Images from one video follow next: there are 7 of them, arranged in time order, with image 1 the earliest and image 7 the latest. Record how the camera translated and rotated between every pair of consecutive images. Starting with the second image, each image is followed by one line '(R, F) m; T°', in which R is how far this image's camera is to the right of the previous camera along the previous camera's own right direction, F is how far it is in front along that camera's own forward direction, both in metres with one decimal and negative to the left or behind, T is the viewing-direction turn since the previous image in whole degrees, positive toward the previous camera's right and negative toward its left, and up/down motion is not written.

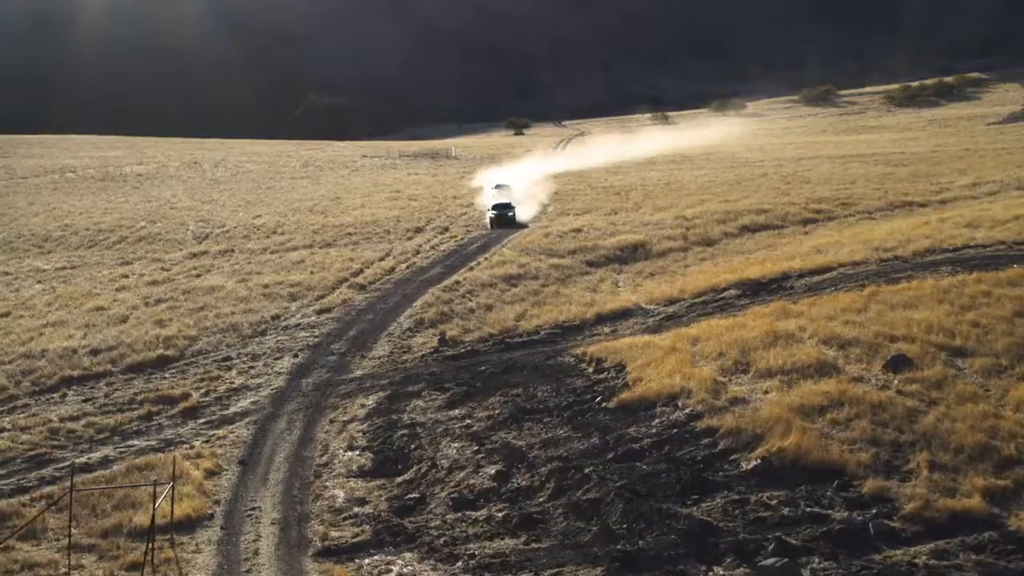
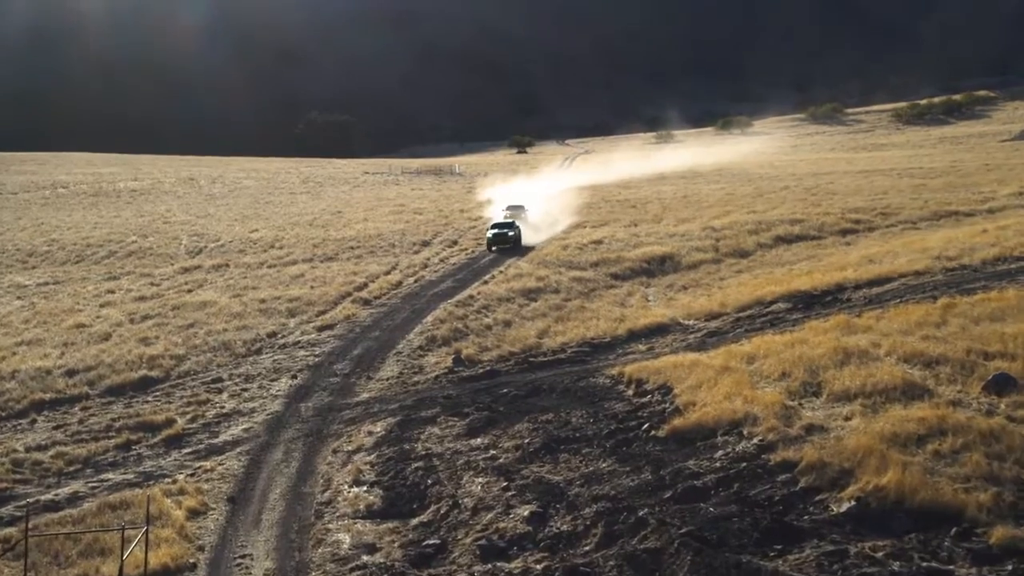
(-0.3, +2.9) m; 0°
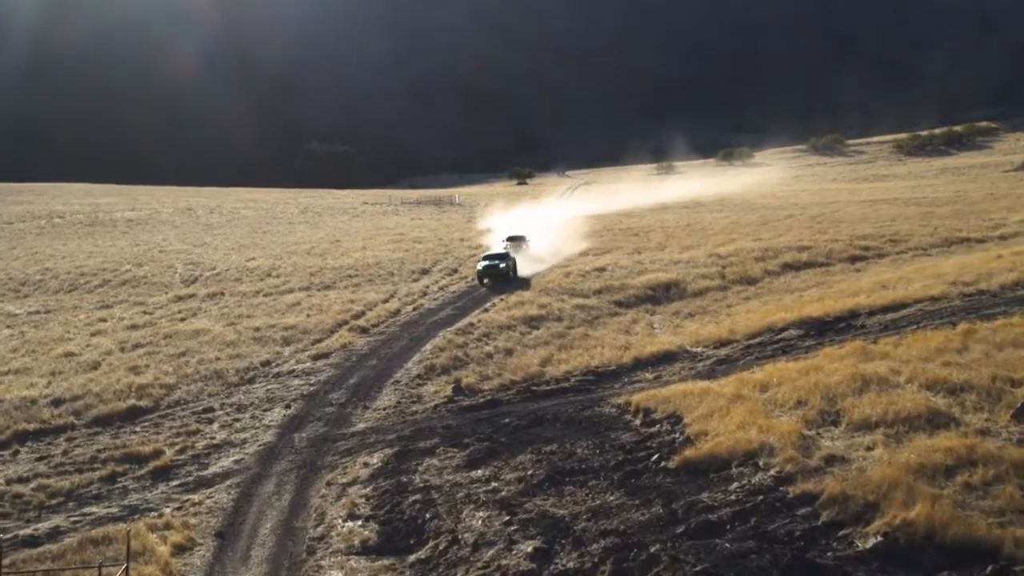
(0.0, +0.9) m; 0°
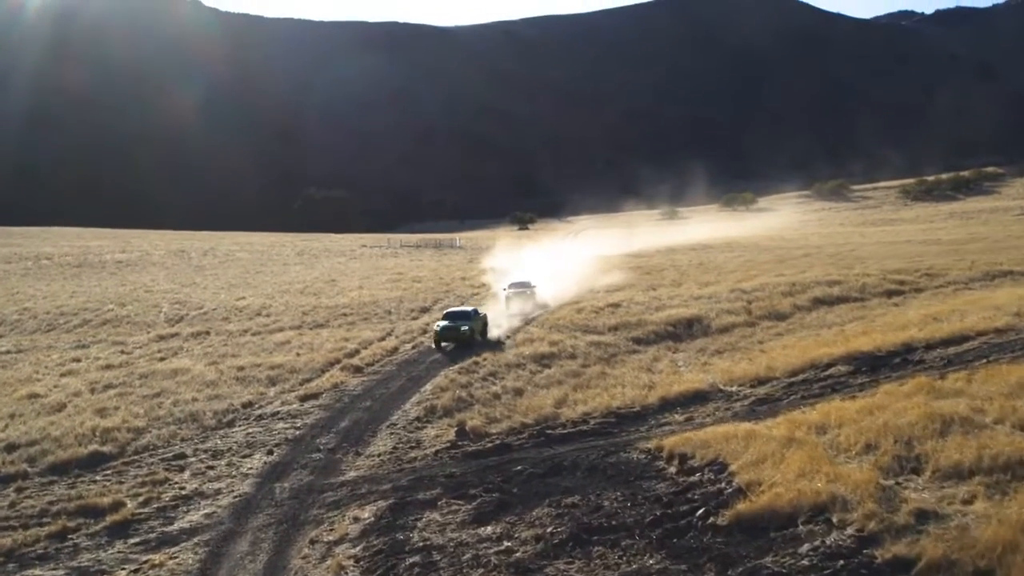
(-0.1, +2.7) m; 0°
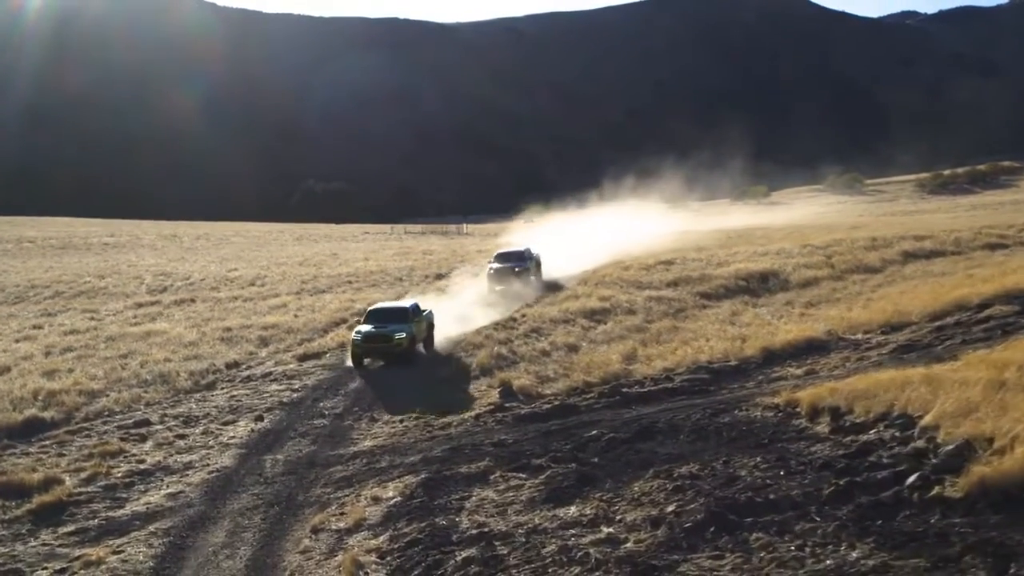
(-0.6, +4.9) m; 0°
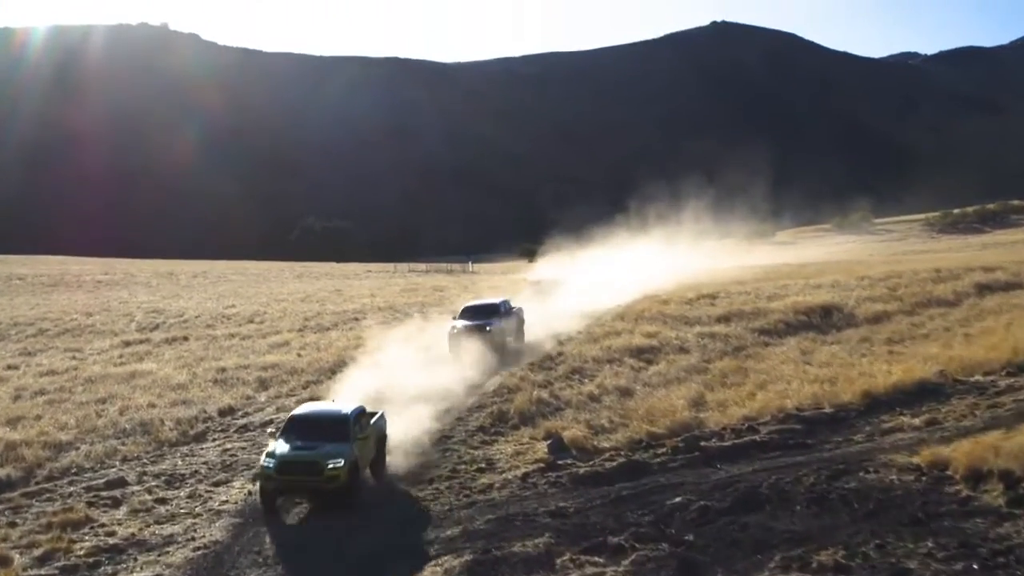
(-0.4, +2.8) m; 0°
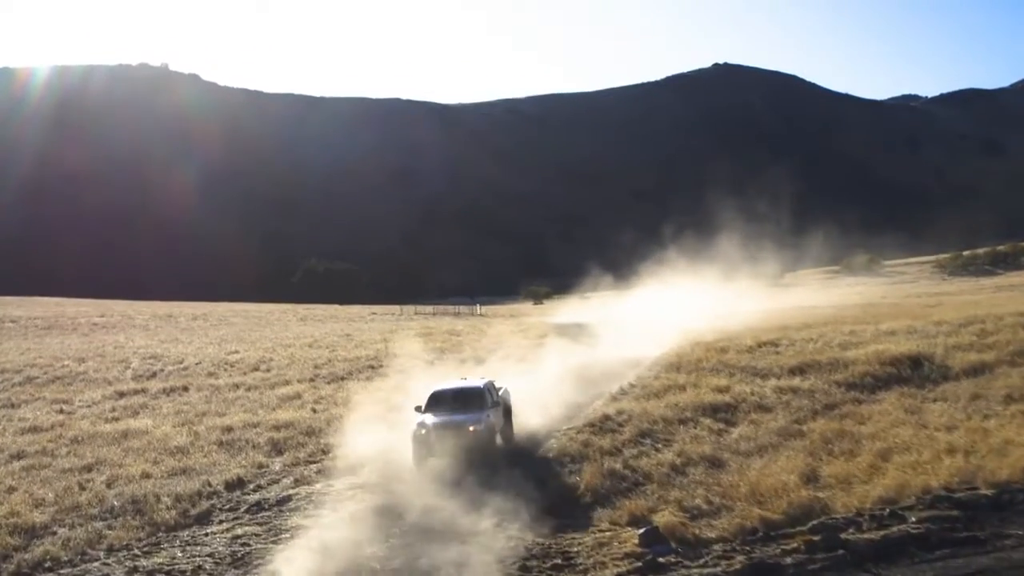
(-0.5, +2.7) m; 0°
